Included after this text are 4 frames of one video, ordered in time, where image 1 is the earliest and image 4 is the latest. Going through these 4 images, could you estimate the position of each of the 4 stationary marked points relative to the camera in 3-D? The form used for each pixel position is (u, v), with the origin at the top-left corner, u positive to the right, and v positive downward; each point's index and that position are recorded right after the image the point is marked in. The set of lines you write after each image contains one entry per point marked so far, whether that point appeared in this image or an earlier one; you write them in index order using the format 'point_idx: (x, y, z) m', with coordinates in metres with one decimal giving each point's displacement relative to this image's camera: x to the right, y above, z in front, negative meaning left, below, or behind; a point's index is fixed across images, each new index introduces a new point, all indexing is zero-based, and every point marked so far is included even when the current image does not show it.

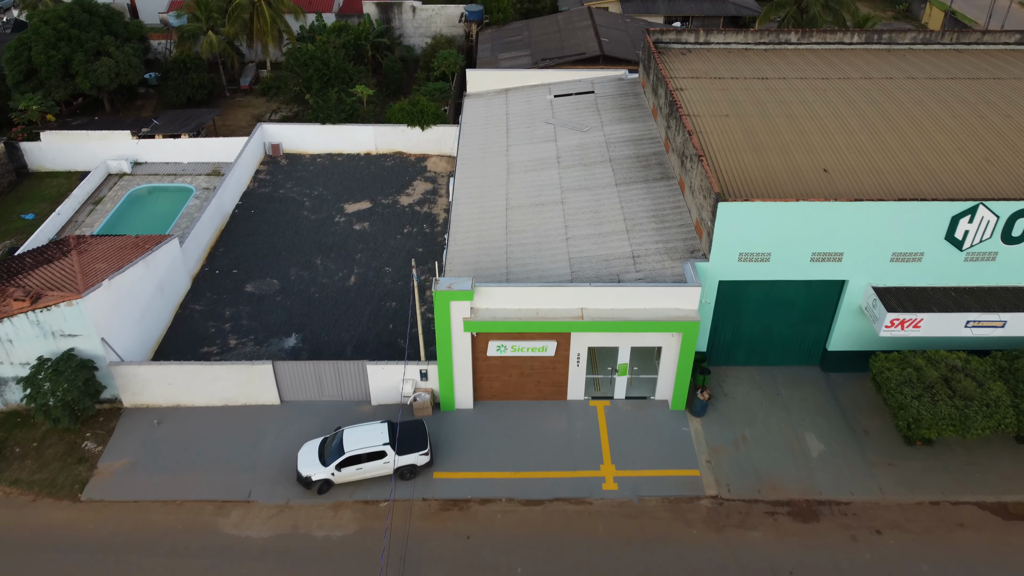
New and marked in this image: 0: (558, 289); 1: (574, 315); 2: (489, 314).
0: (+1.2, 0.0, +19.7) m
1: (+1.6, -0.7, +19.9) m
2: (-0.6, -0.7, +19.9) m
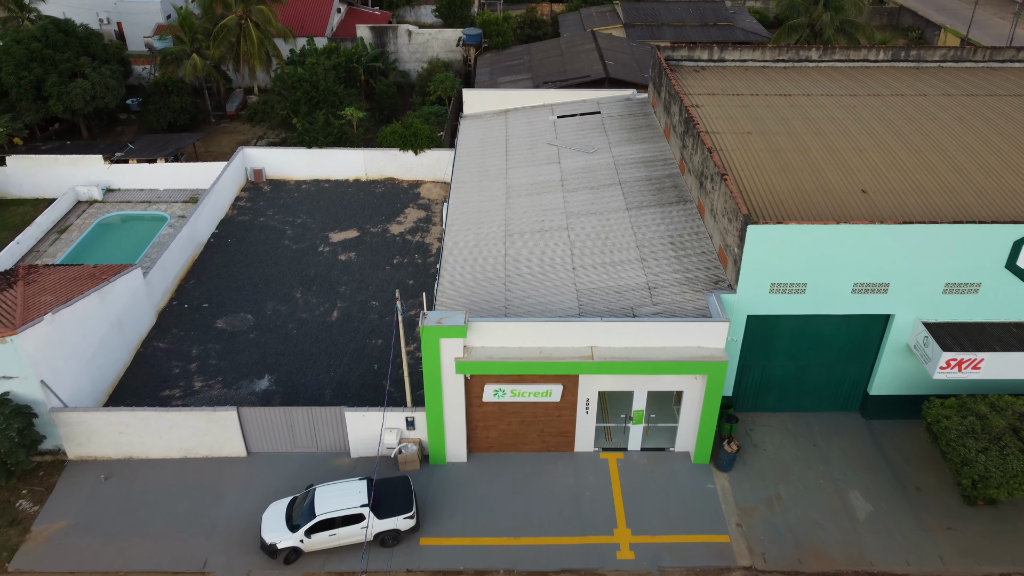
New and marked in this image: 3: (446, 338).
0: (+1.1, -0.8, +17.1) m
1: (+1.5, -1.5, +17.3) m
2: (-0.6, -1.4, +17.3) m
3: (-1.4, -1.1, +16.9) m
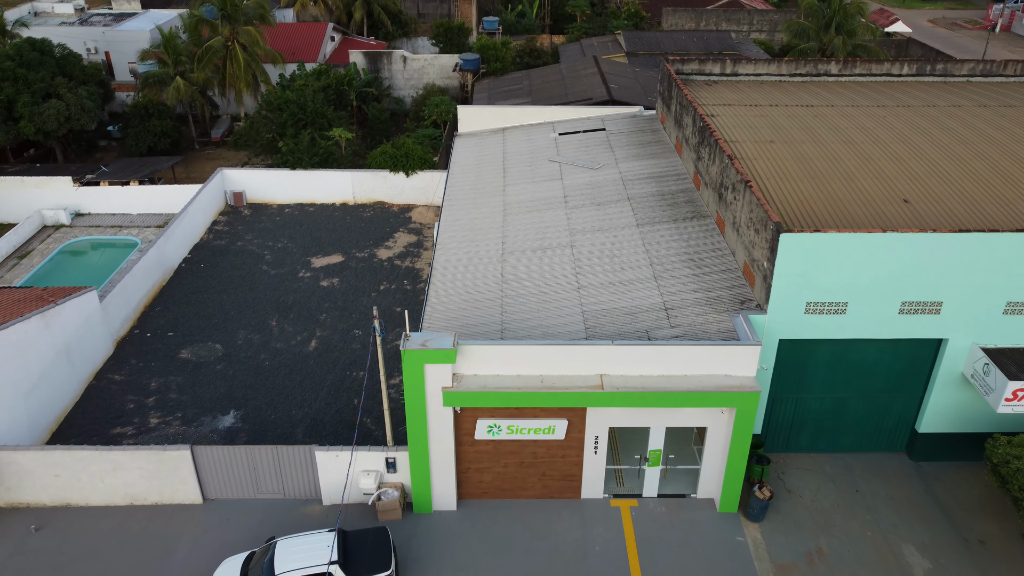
0: (+1.1, -1.1, +14.8) m
1: (+1.5, -1.8, +14.8) m
2: (-0.7, -1.8, +14.9) m
3: (-1.5, -1.4, +14.5) m
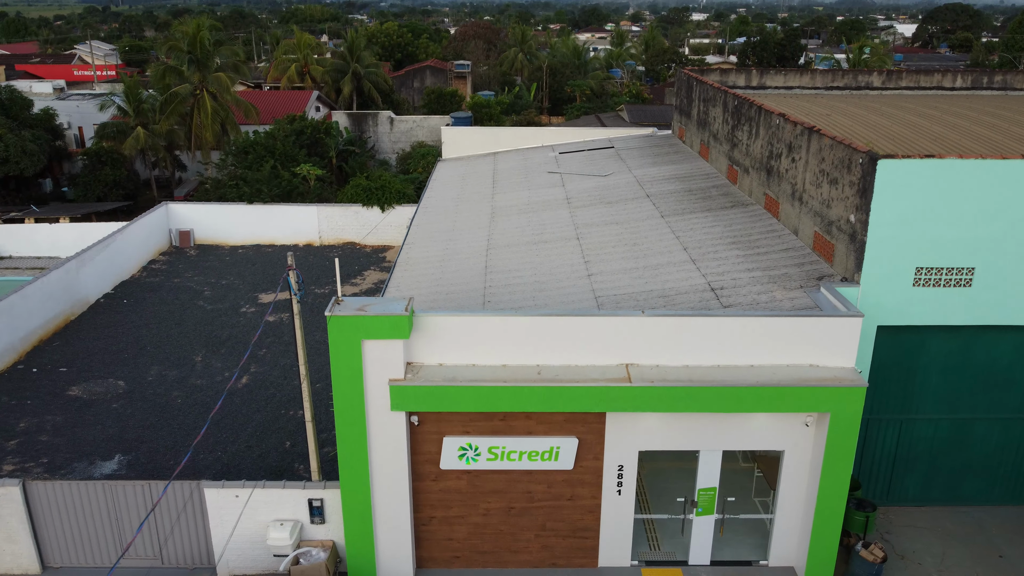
0: (+0.9, -0.4, +10.0) m
1: (+1.3, -1.1, +10.0) m
2: (-0.9, -1.1, +10.0) m
3: (-1.7, -0.6, +9.7) m
